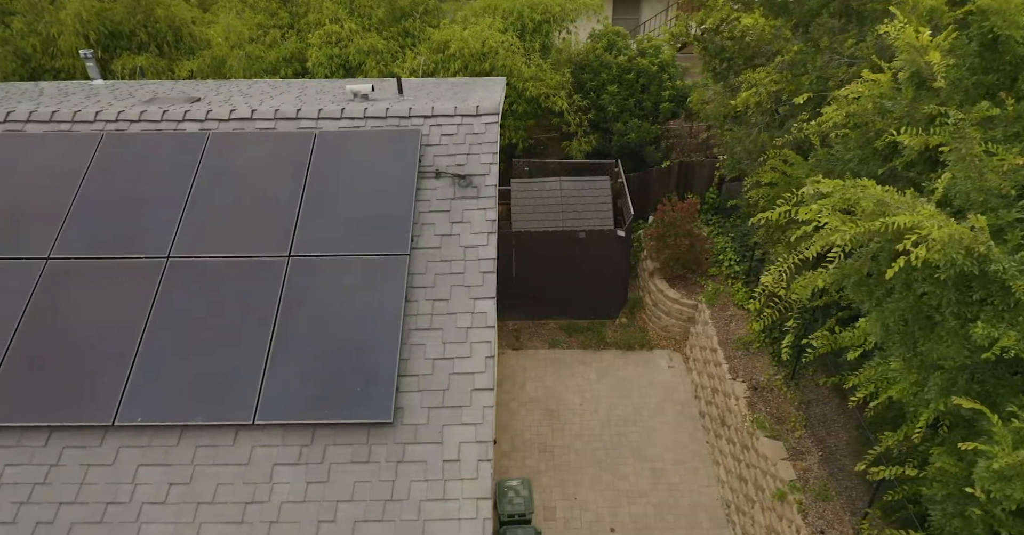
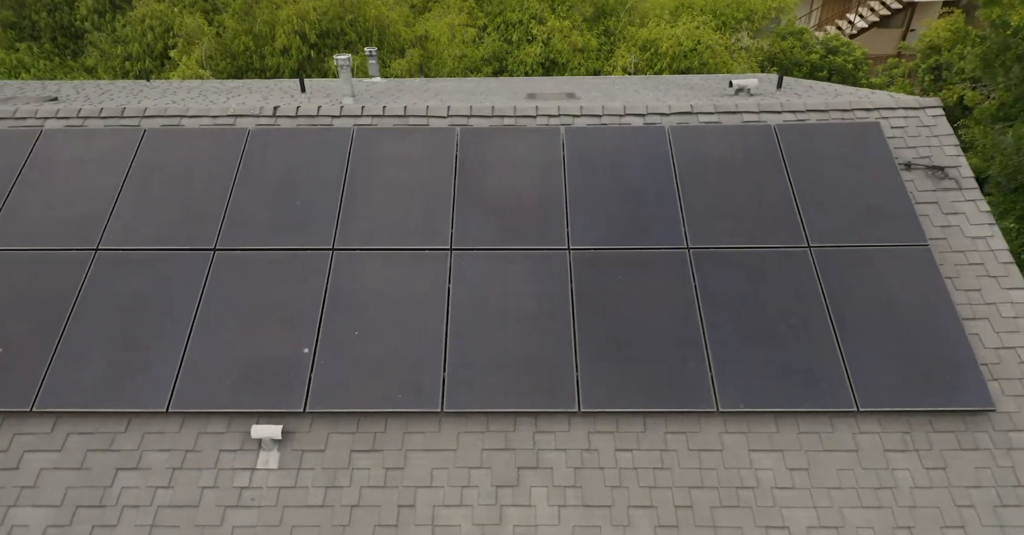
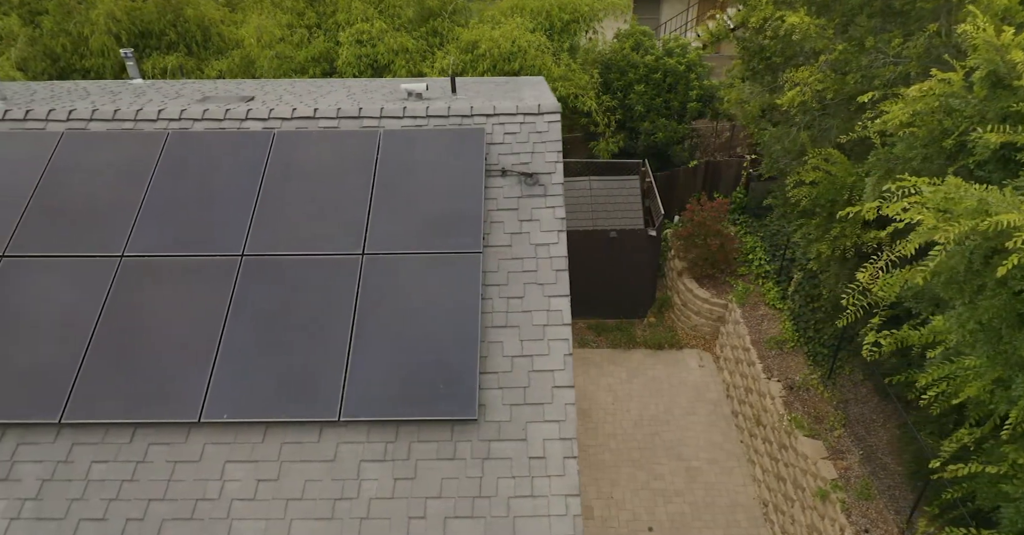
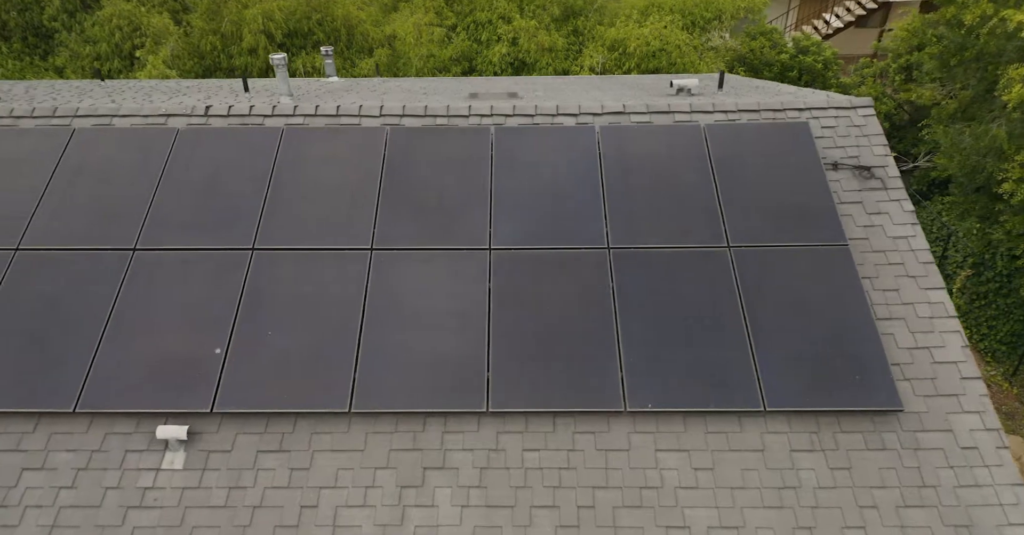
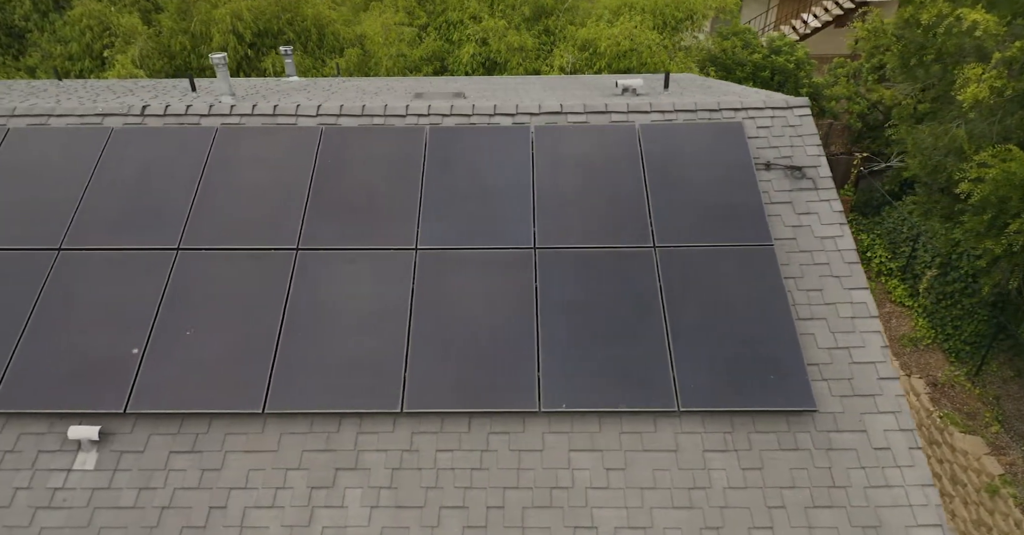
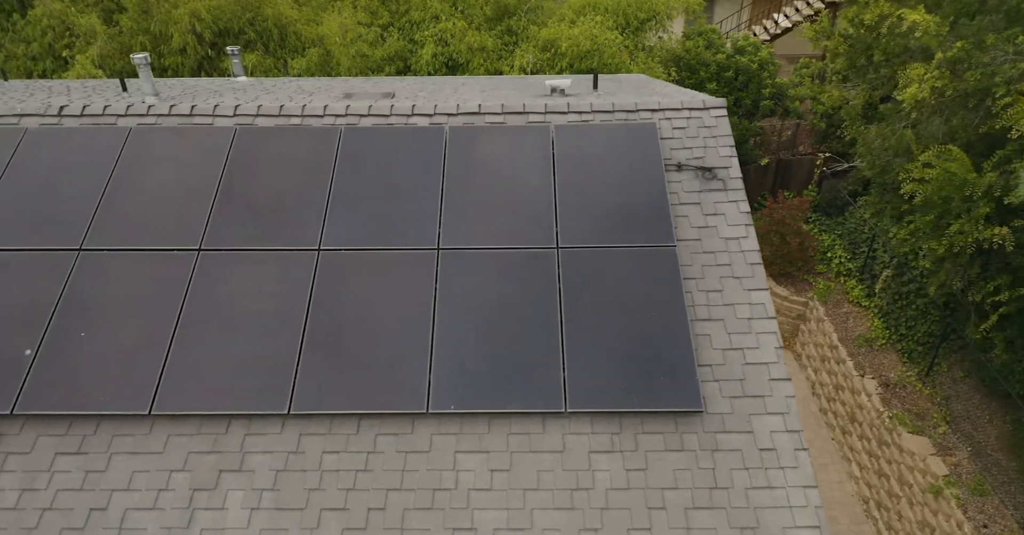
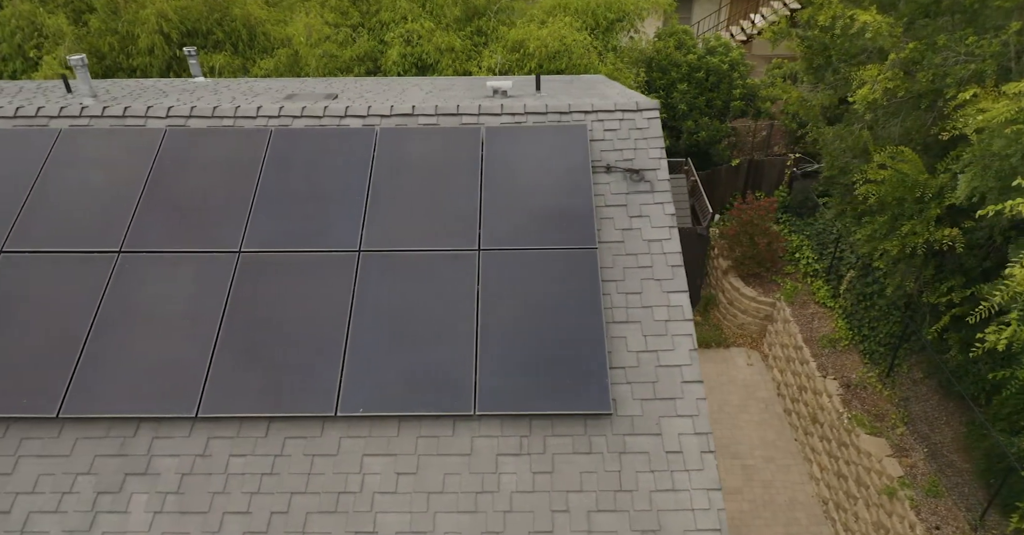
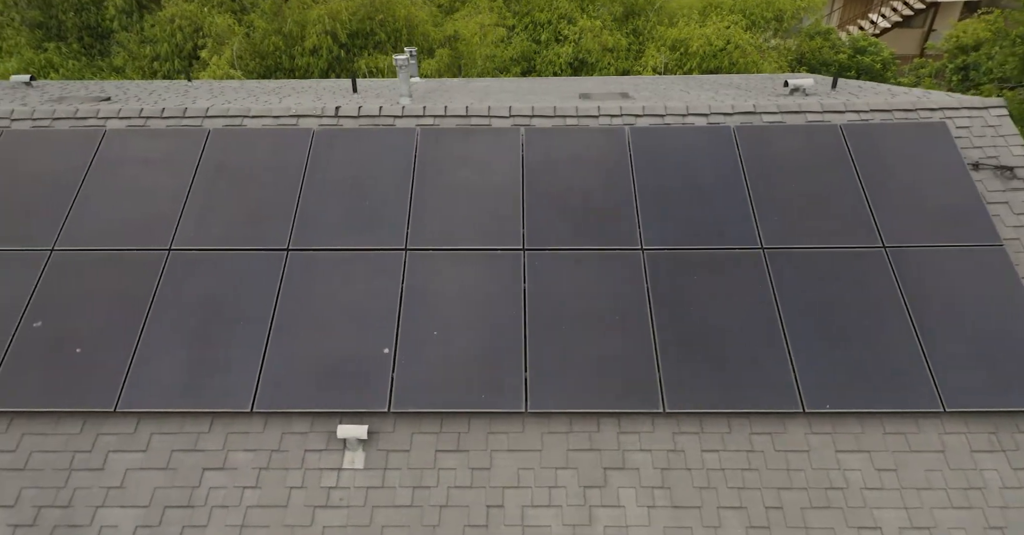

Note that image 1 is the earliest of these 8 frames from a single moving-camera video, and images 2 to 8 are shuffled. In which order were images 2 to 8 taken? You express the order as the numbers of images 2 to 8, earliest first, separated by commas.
3, 7, 6, 5, 4, 2, 8
